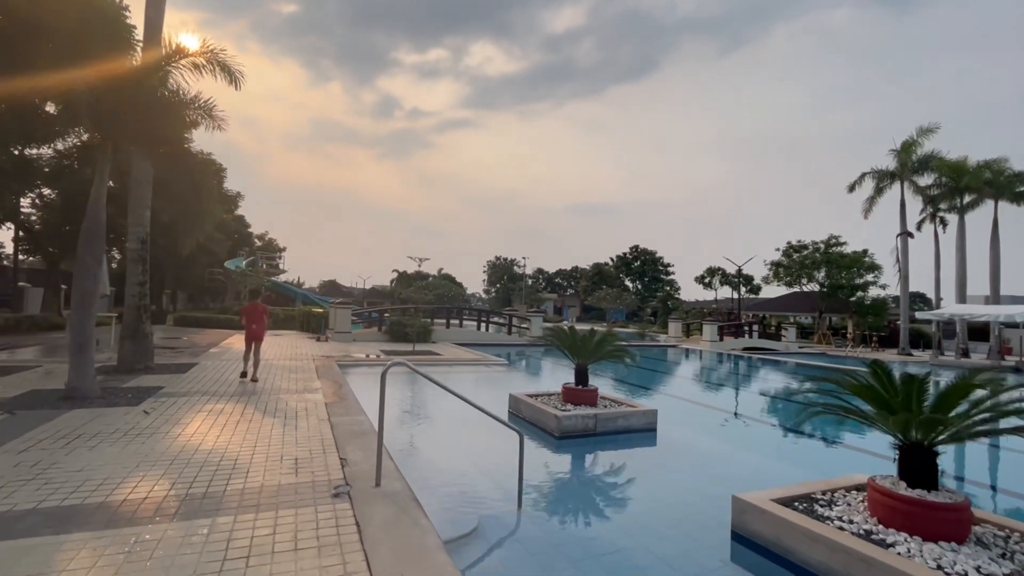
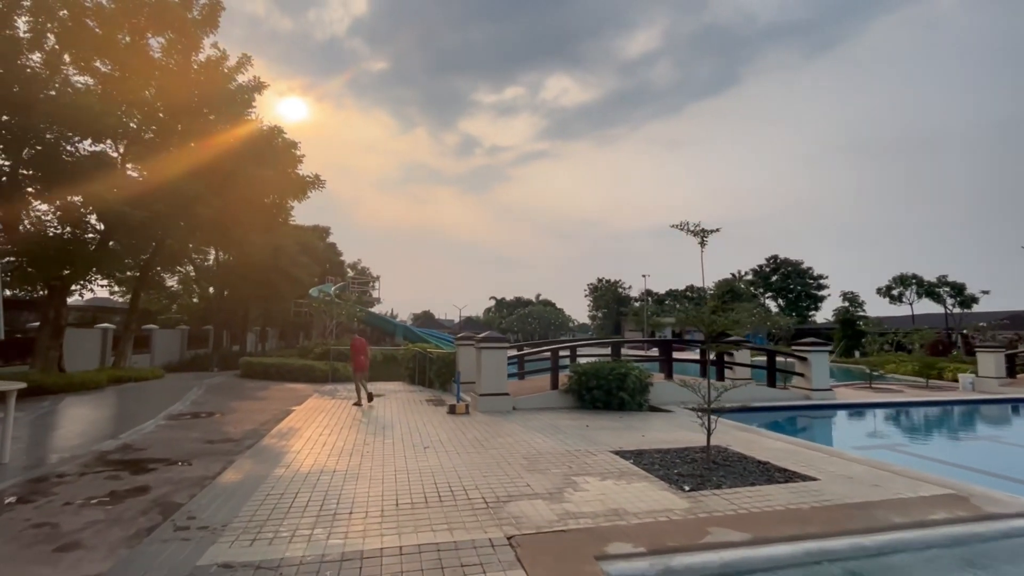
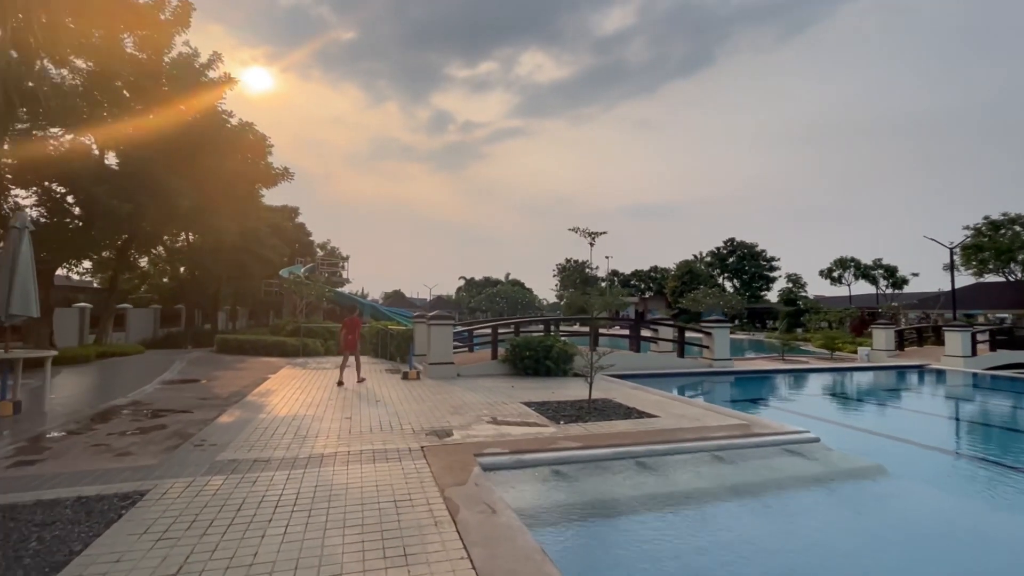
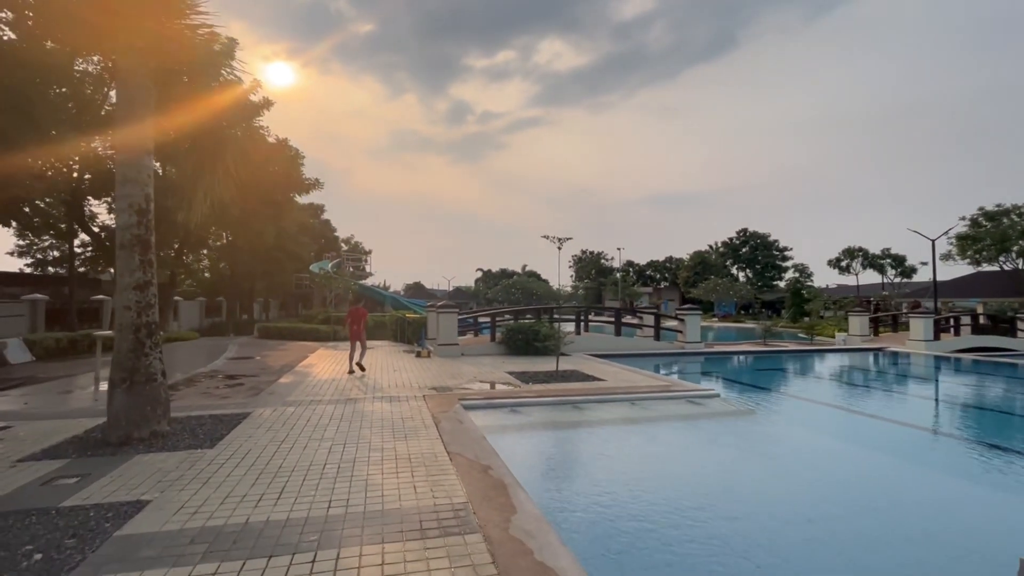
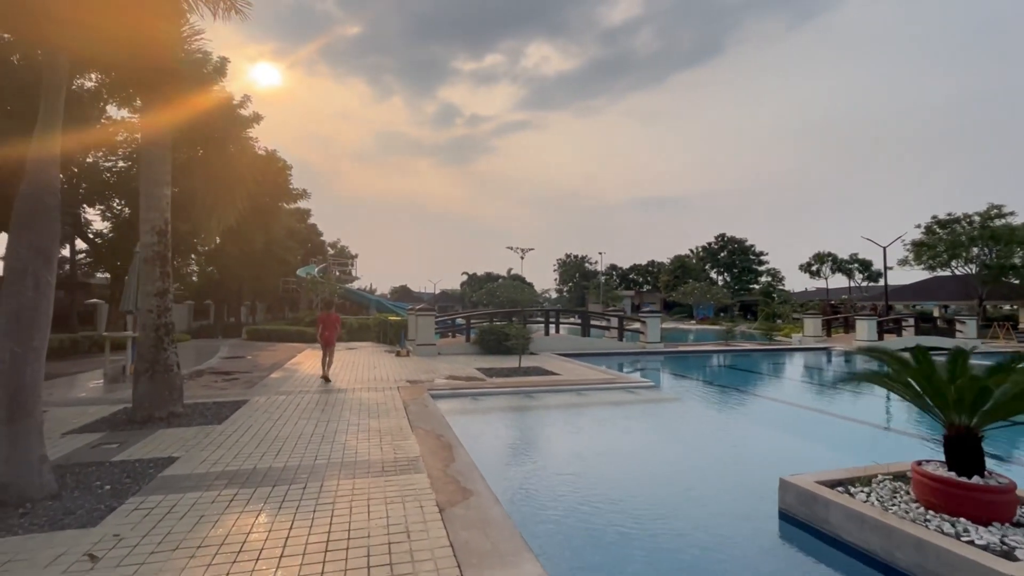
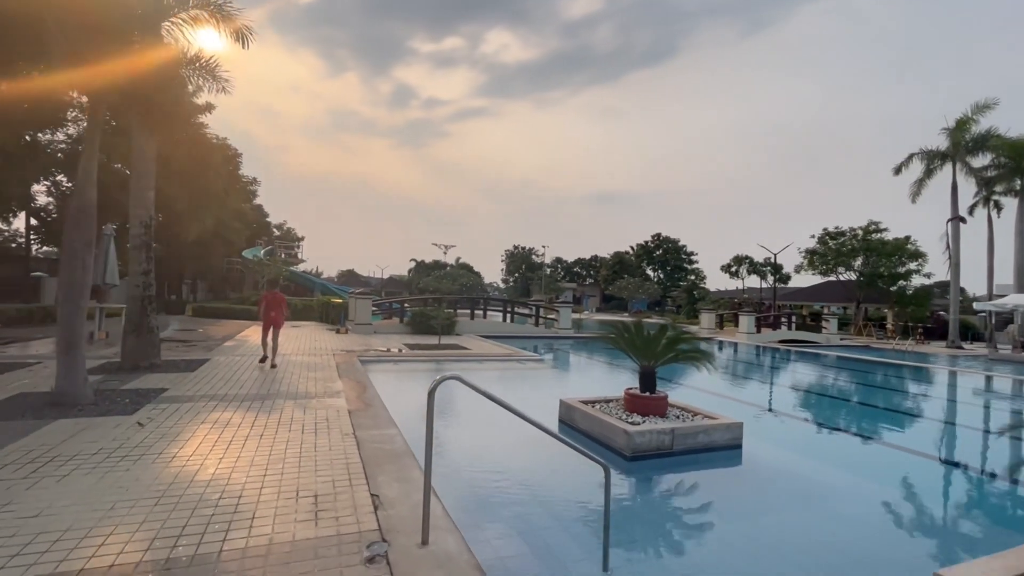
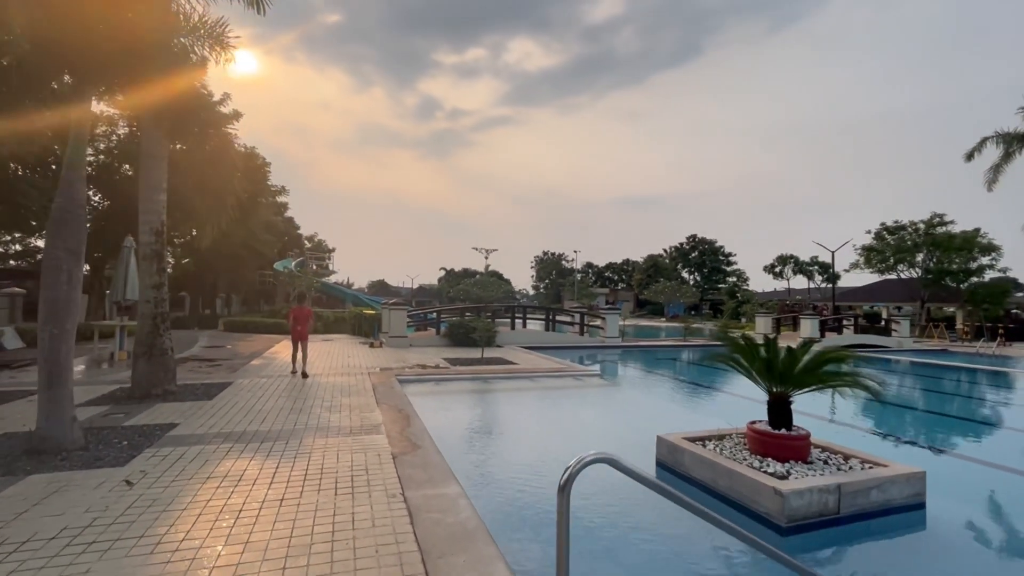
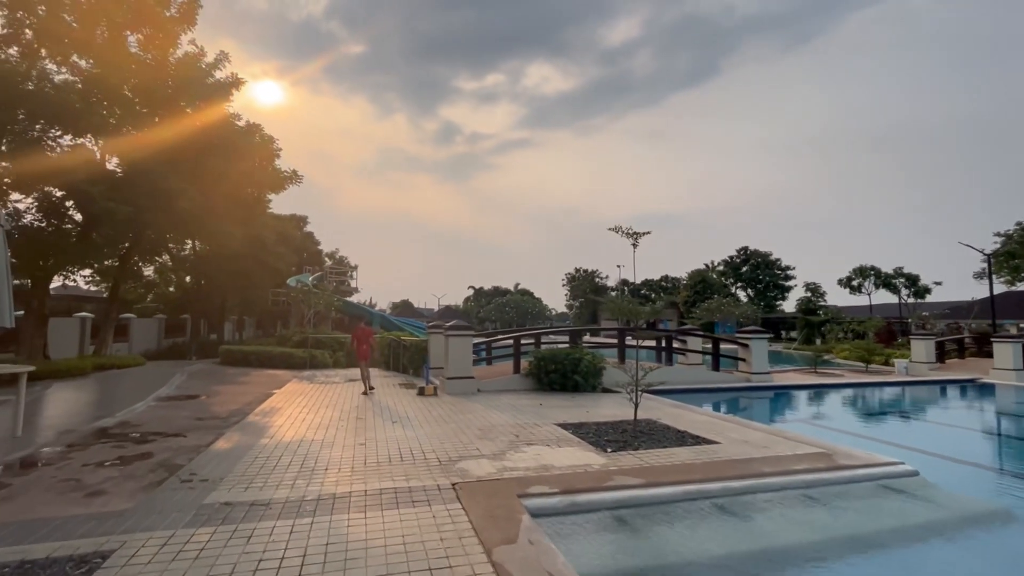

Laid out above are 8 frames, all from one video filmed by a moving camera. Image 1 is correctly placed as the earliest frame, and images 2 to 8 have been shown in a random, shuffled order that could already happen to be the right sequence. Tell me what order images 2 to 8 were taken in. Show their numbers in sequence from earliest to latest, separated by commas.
6, 7, 5, 4, 3, 8, 2
